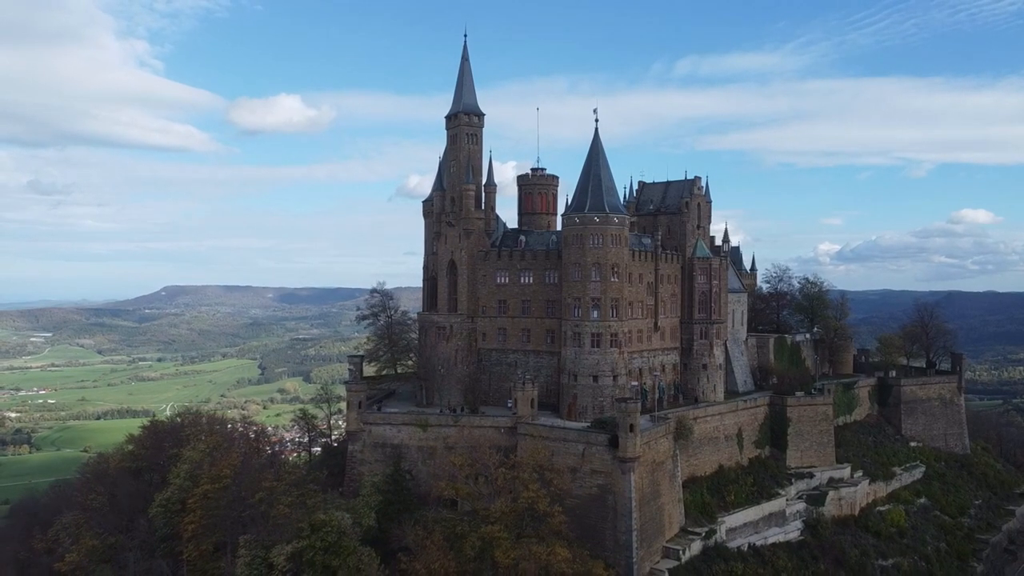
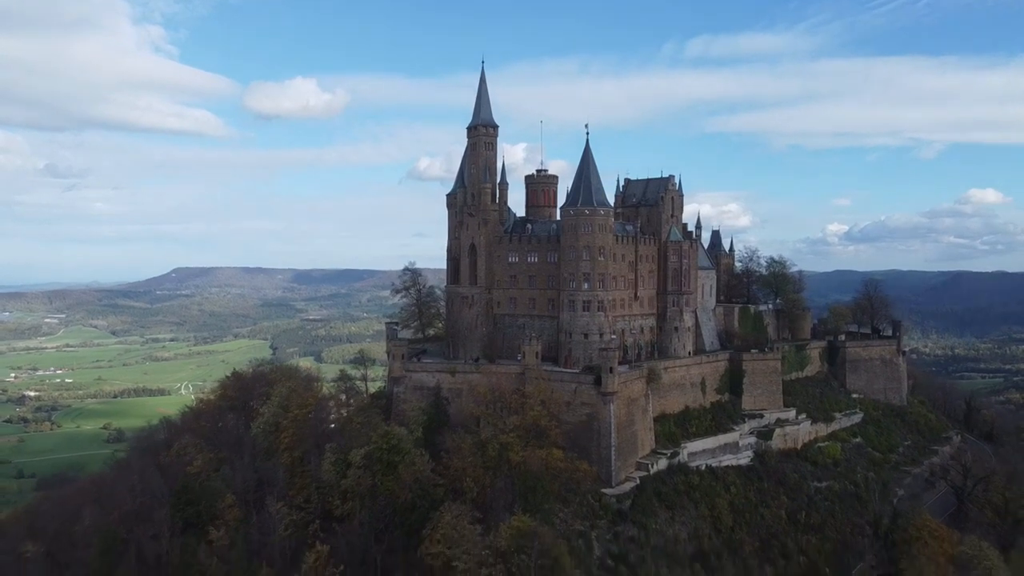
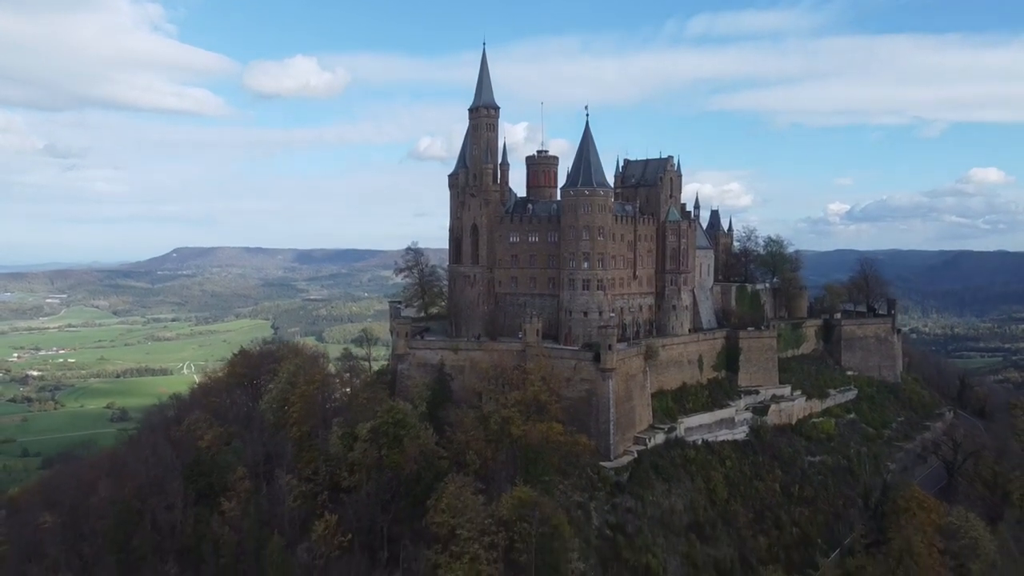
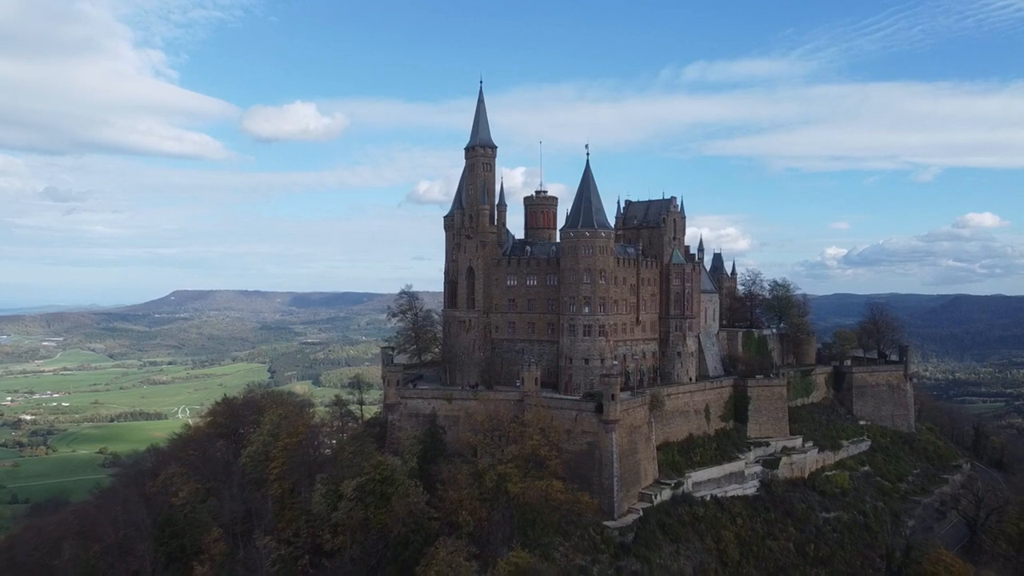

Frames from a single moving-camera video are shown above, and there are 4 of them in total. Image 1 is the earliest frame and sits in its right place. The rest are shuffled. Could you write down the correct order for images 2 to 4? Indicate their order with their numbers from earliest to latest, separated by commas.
4, 2, 3
